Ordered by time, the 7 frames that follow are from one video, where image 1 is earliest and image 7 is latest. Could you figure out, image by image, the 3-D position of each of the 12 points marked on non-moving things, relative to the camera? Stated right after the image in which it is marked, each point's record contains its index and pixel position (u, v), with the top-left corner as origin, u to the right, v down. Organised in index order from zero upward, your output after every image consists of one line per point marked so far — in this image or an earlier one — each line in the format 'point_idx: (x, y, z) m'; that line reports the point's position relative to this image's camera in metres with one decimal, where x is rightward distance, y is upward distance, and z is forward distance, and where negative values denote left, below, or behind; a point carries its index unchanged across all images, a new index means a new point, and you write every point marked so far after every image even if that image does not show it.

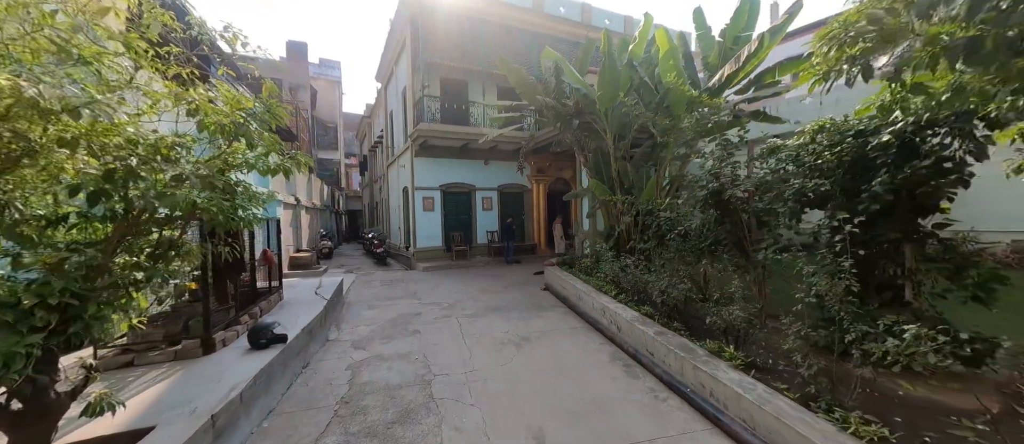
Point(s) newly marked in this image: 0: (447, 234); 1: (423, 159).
0: (-1.9, -0.4, +10.6) m
1: (-2.6, +1.8, +10.3) m
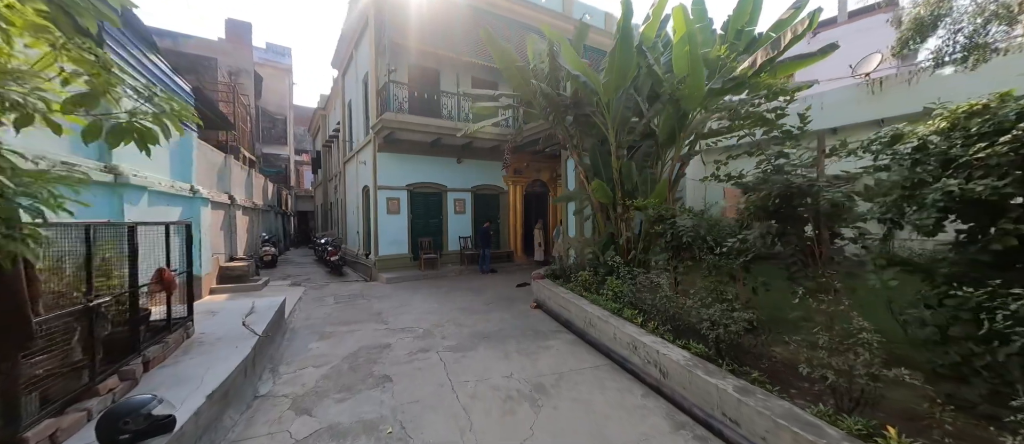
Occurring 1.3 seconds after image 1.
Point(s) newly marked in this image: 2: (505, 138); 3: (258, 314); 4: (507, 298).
0: (-2.5, -0.5, +9.4) m
1: (-3.1, +1.7, +9.0) m
2: (-0.2, +2.3, +9.7) m
3: (-3.0, -1.1, +4.2) m
4: (-0.1, -1.3, +6.2) m
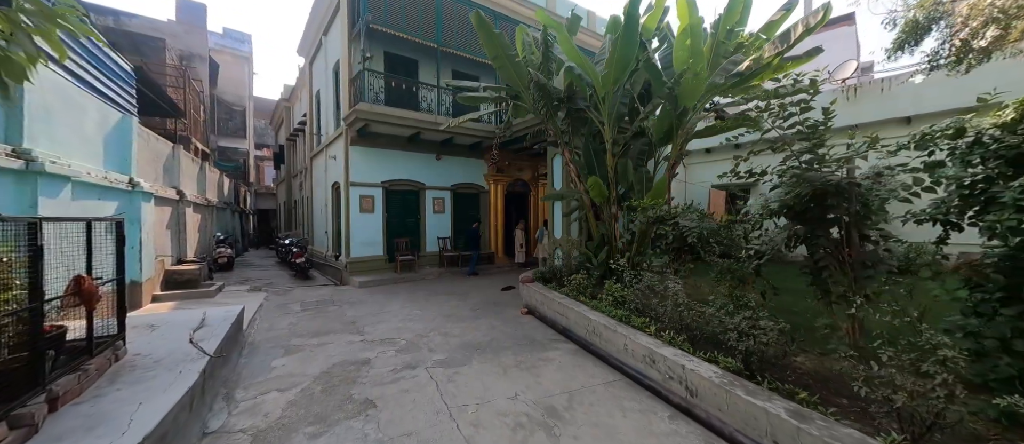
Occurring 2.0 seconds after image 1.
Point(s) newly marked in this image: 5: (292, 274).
0: (-3.0, -0.5, +8.8) m
1: (-3.5, +1.7, +8.4) m
2: (-0.6, +2.3, +9.3) m
3: (-3.0, -1.0, +3.6) m
4: (-0.3, -1.3, +5.8) m
5: (-6.0, -1.4, +9.7) m
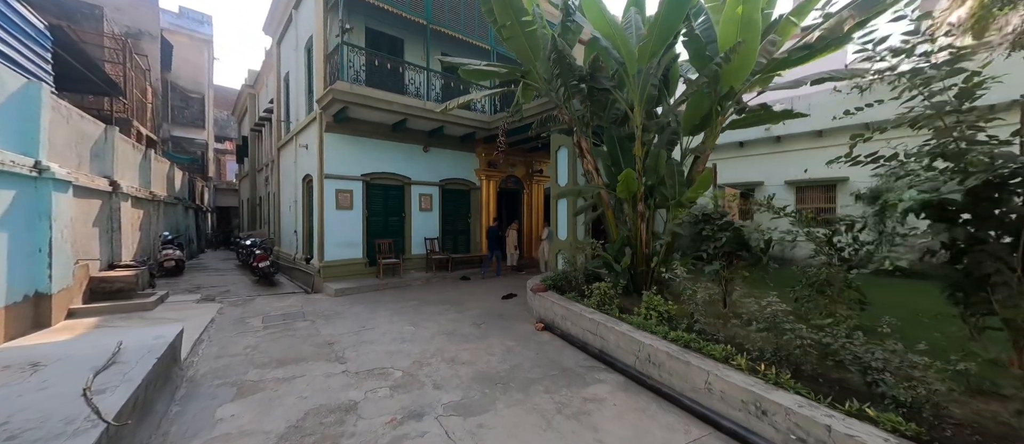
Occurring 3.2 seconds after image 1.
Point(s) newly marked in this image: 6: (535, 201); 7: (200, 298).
0: (-3.1, -0.4, +7.8) m
1: (-3.6, +1.8, +7.3) m
2: (-0.7, +2.3, +8.4) m
3: (-2.7, -1.0, +2.5) m
4: (-0.2, -1.3, +5.0) m
5: (-6.1, -1.4, +8.5) m
6: (+0.7, +0.6, +10.5) m
7: (-5.7, -1.4, +6.6) m
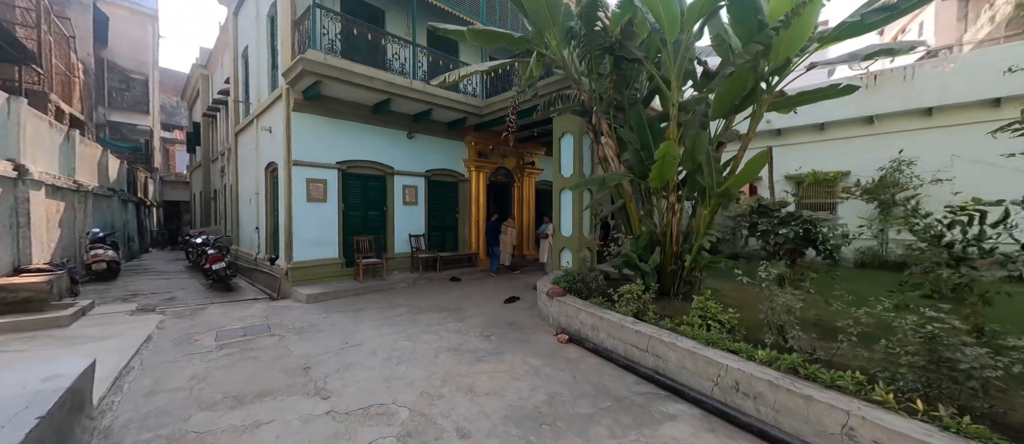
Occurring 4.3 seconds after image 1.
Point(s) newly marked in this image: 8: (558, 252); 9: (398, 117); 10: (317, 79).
0: (-3.1, -0.3, +6.8) m
1: (-3.6, +1.9, +6.3) m
2: (-0.8, +2.4, +7.6) m
3: (-2.4, -0.9, +1.6) m
4: (-0.1, -1.2, +4.2) m
5: (-6.2, -1.3, +7.3) m
6: (+0.4, +0.8, +9.8) m
7: (-5.7, -1.3, +5.4) m
8: (+0.8, -0.6, +6.6) m
9: (-2.3, +2.1, +7.4) m
10: (-3.0, +2.2, +5.6) m
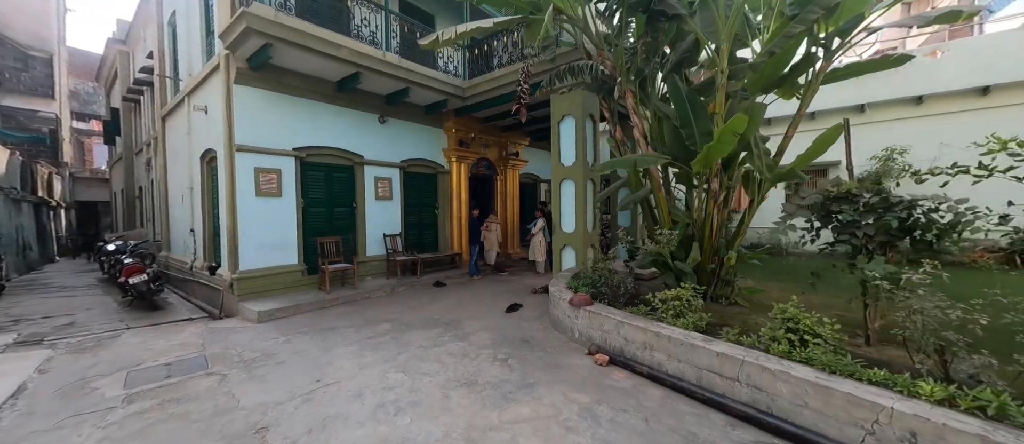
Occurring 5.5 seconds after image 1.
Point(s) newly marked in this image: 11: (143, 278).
0: (-3.2, -0.3, +5.7) m
1: (-3.7, +1.9, +5.1) m
2: (-1.1, +2.4, +6.7) m
3: (-1.9, -0.9, +0.6) m
4: (+0.1, -1.2, +3.4) m
5: (-6.3, -1.3, +5.8) m
6: (0.0, +0.9, +9.0) m
7: (-5.6, -1.3, +4.0) m
8: (+0.8, -0.5, +5.9) m
9: (-2.5, +2.2, +6.3) m
10: (-3.1, +2.3, +4.5) m
11: (-5.5, -0.8, +5.3) m
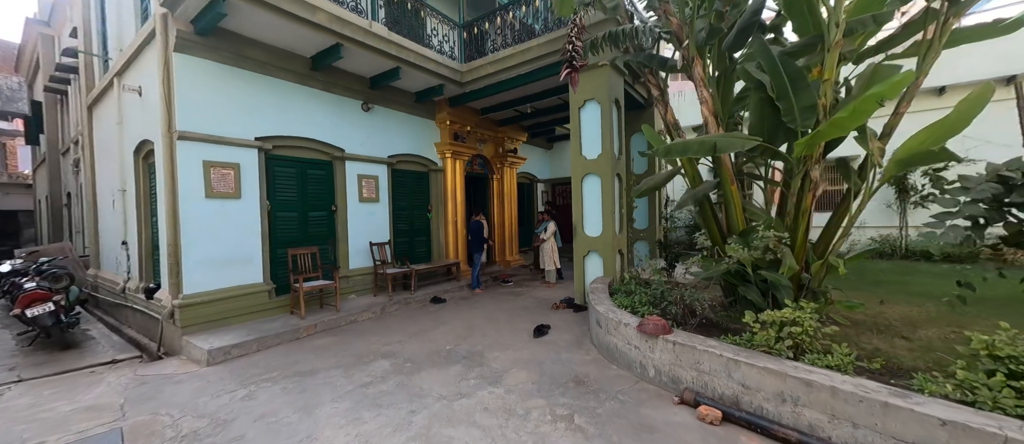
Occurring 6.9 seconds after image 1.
0: (-3.0, -0.4, +4.6) m
1: (-3.4, +1.8, +4.0) m
2: (-1.0, +2.4, +5.7) m
3: (-1.3, -1.0, -0.4) m
4: (+0.5, -1.2, +2.6) m
5: (-6.1, -1.4, +4.5) m
6: (-0.1, +0.8, +8.1) m
7: (-5.2, -1.5, +2.7) m
8: (+1.0, -0.5, +5.0) m
9: (-2.4, +2.1, +5.2) m
10: (-2.8, +2.2, +3.4) m
11: (-5.2, -1.0, +4.0) m
